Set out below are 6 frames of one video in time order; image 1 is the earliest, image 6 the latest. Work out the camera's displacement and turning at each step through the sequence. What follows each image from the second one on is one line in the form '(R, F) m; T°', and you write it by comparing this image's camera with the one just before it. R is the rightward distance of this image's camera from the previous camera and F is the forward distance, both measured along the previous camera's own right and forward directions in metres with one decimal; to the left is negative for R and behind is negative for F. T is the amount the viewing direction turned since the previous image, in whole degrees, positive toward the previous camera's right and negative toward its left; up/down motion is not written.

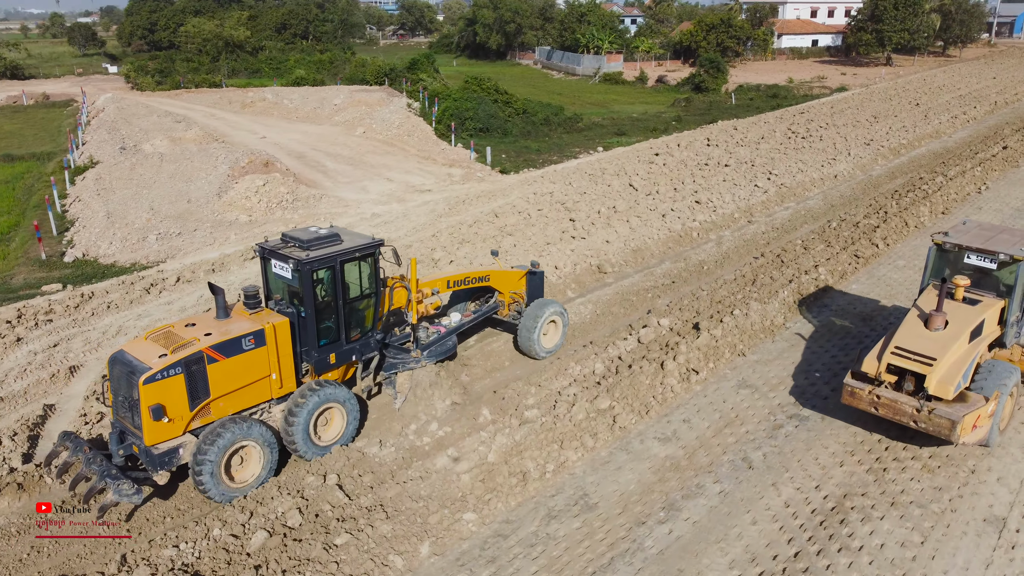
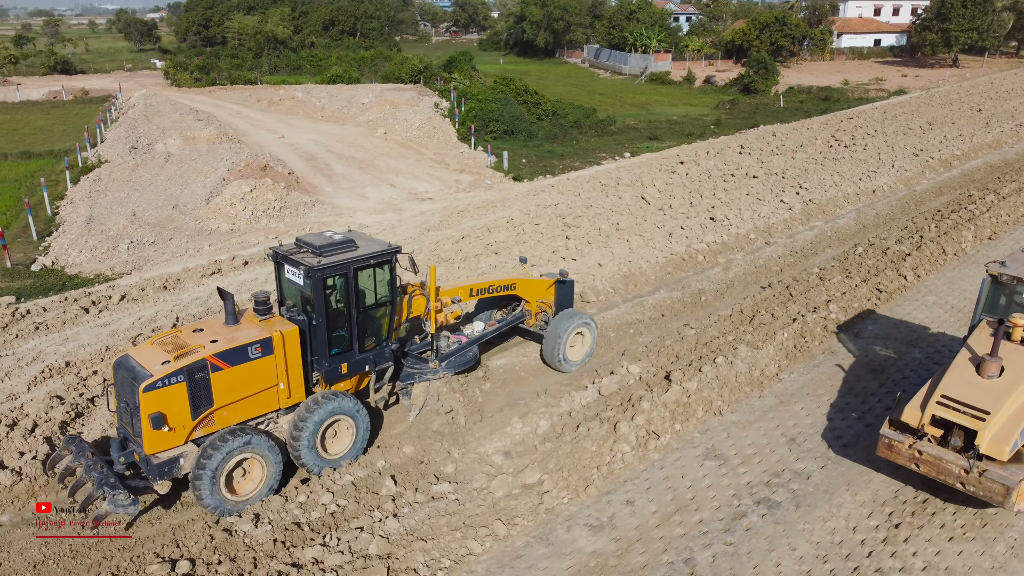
(+1.1, +1.2) m; -4°
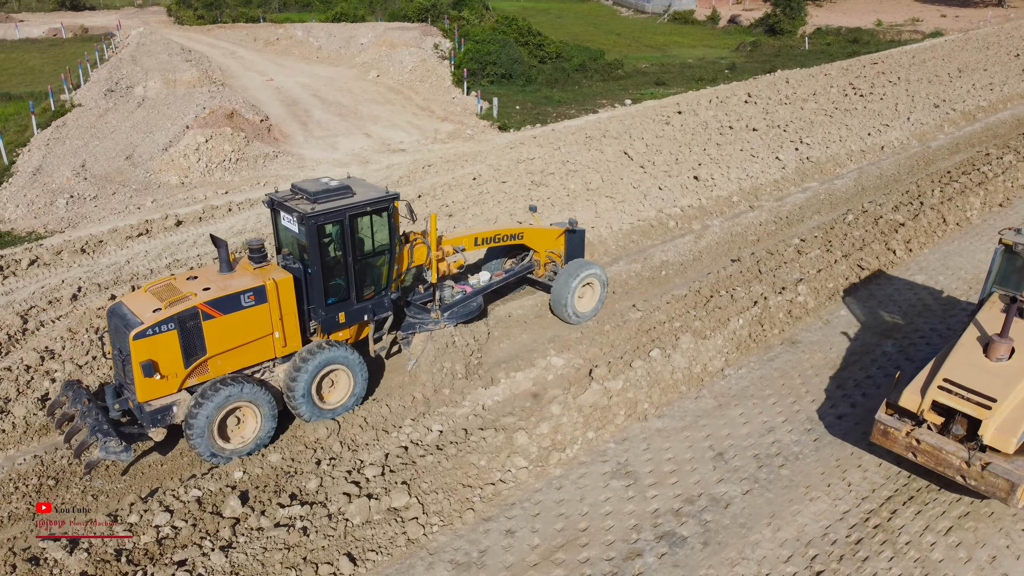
(+1.1, +1.0) m; -2°
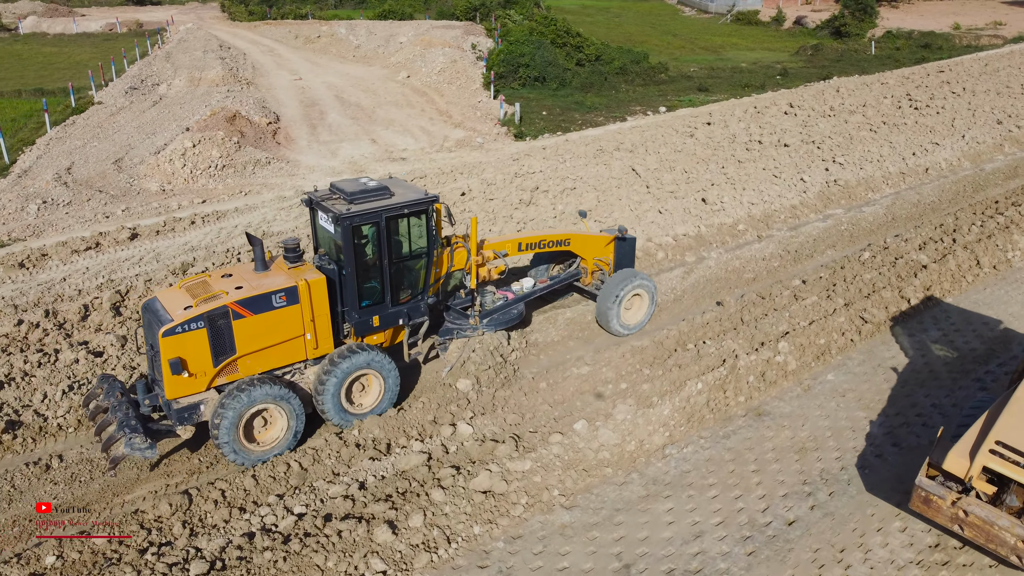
(+1.2, +1.1) m; -5°
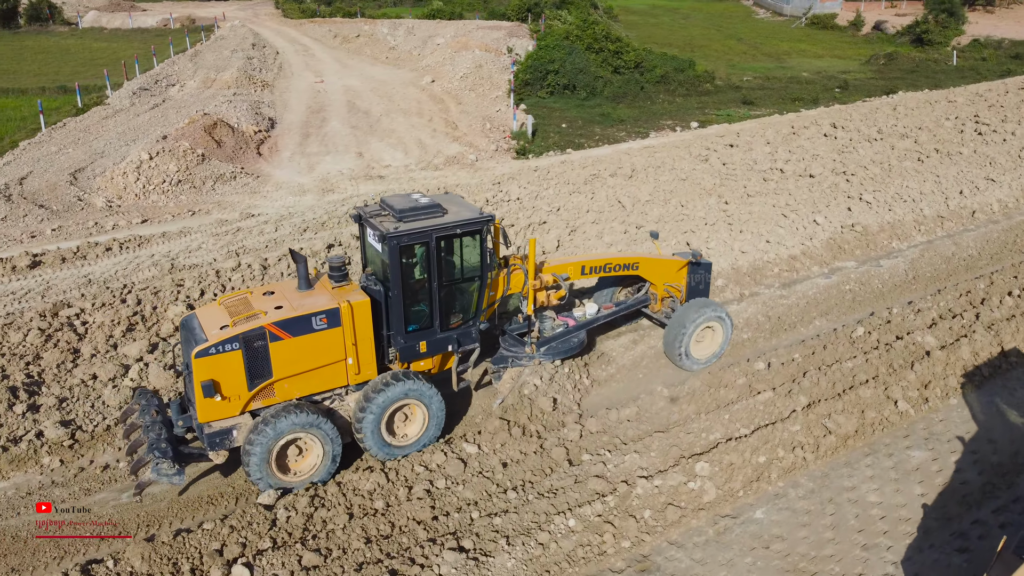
(+1.6, +1.6) m; -6°
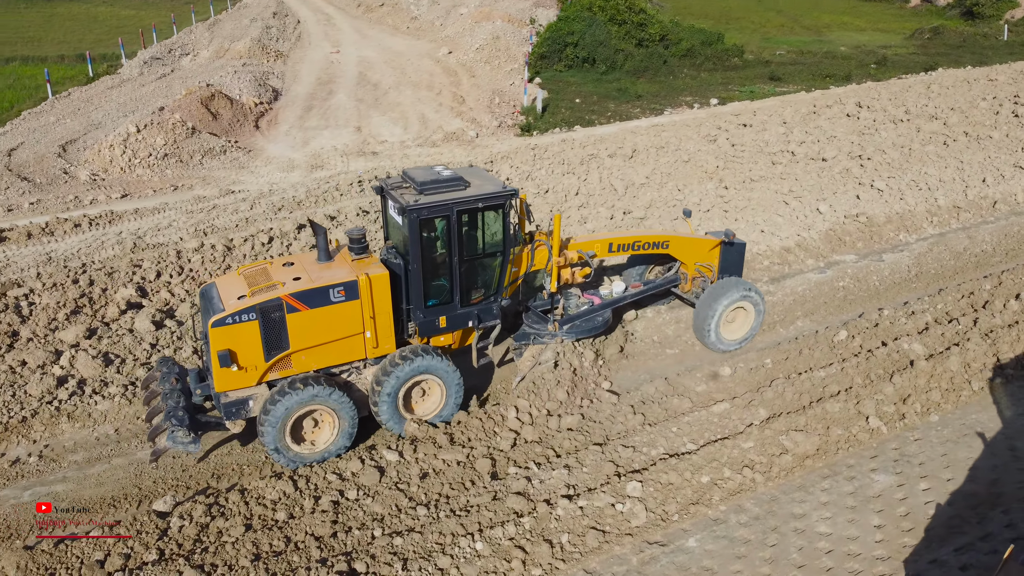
(+0.8, +0.5) m; -3°
